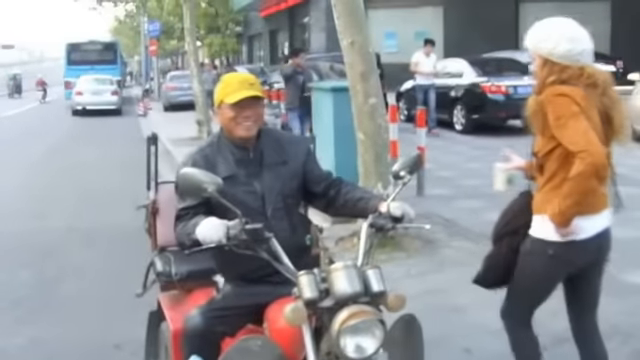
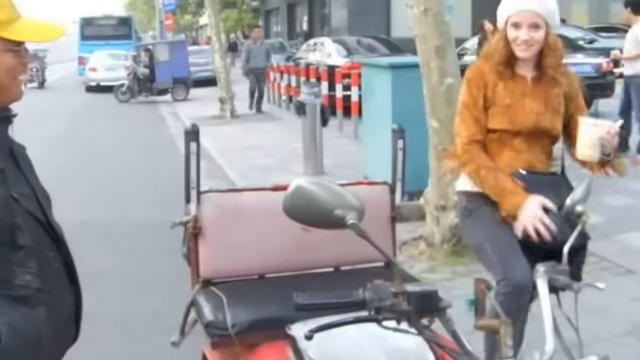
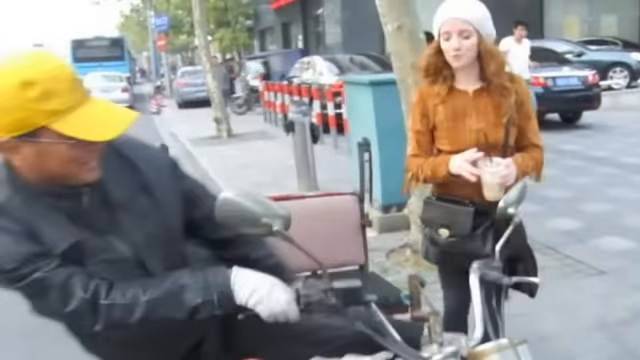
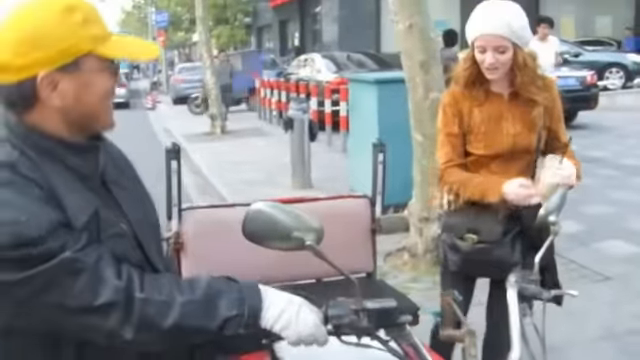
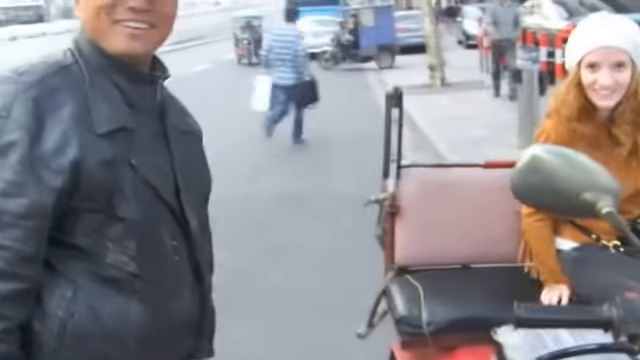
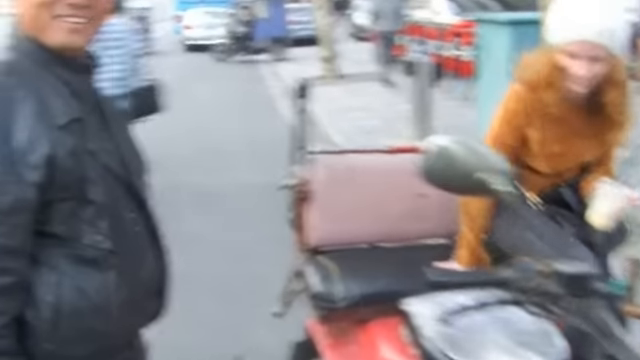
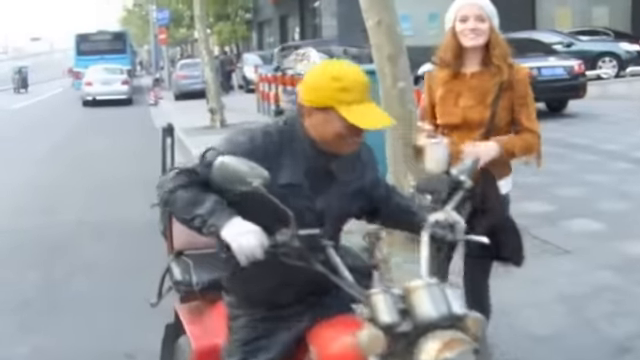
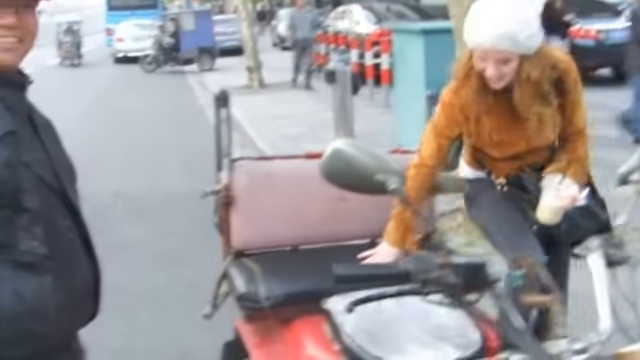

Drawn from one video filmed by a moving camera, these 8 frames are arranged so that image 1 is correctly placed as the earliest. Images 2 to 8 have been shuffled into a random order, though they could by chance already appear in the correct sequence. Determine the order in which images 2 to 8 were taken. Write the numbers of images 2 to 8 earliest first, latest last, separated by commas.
7, 3, 4, 2, 8, 6, 5
